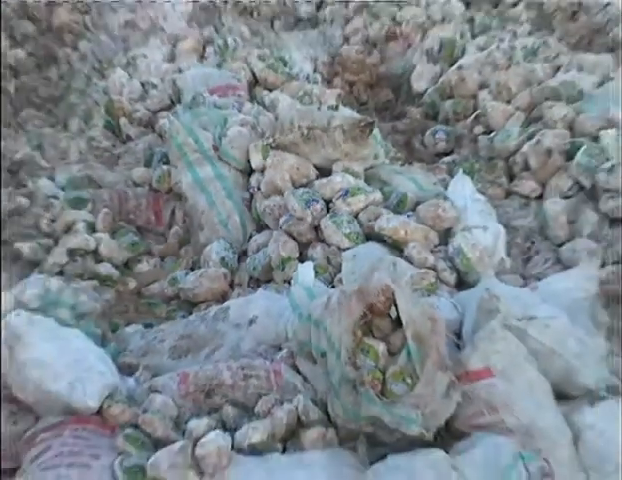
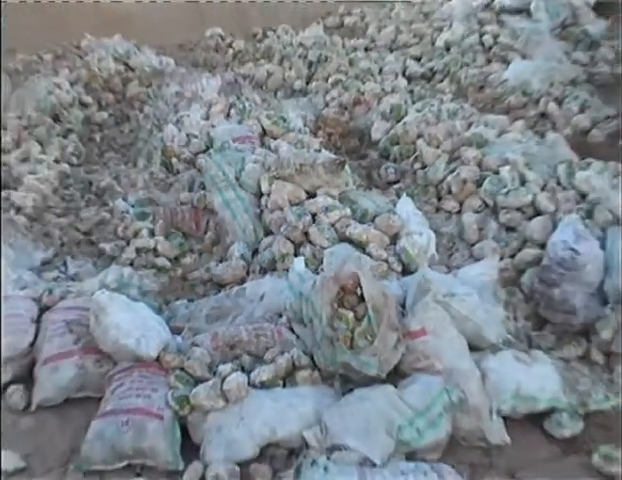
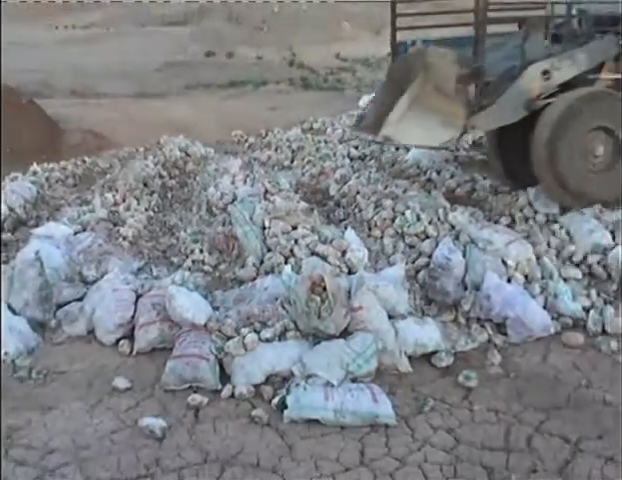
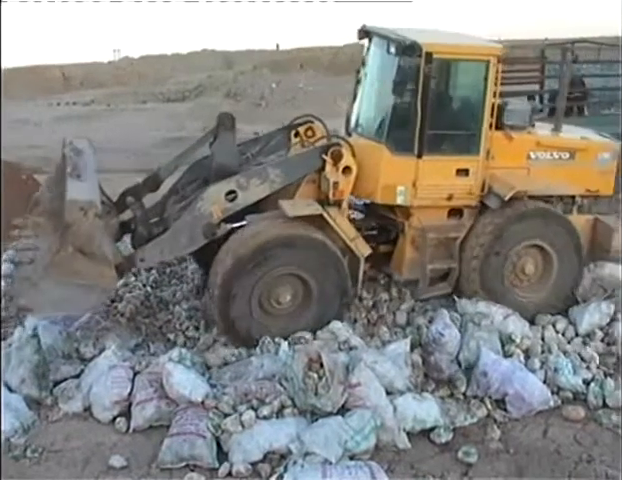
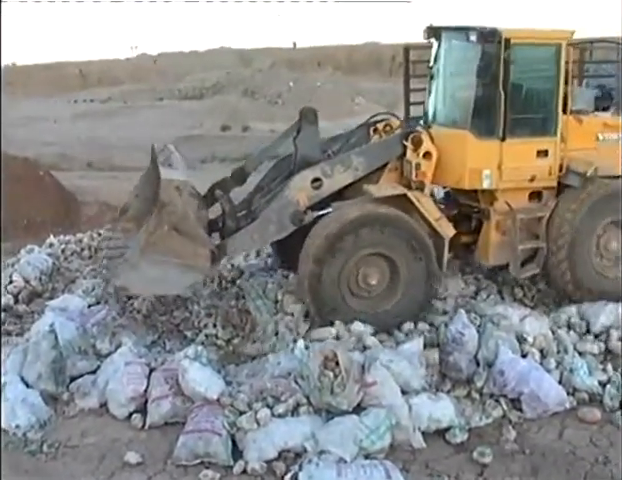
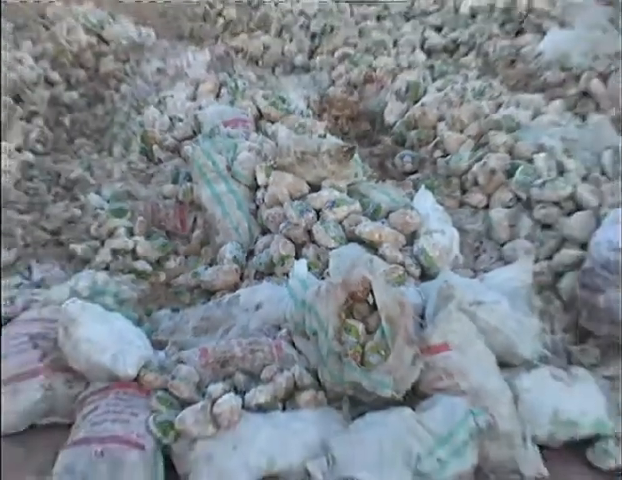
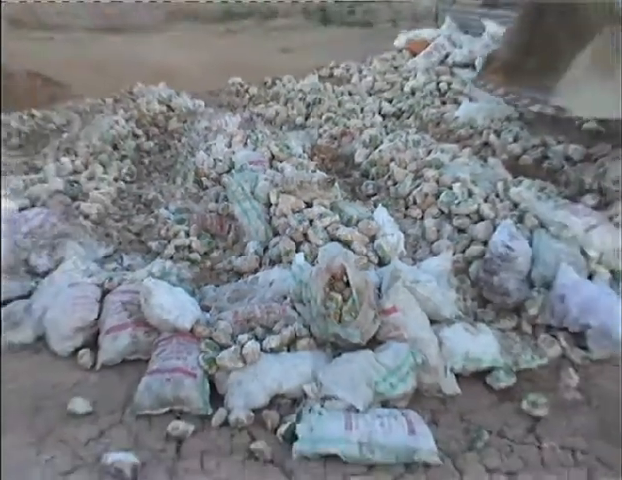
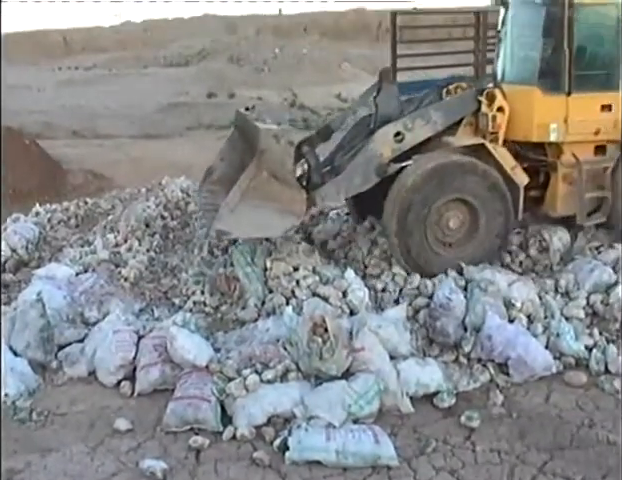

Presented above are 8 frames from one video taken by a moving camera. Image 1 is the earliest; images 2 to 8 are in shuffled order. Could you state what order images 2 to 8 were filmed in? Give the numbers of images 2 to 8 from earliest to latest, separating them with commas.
6, 2, 7, 3, 8, 5, 4
